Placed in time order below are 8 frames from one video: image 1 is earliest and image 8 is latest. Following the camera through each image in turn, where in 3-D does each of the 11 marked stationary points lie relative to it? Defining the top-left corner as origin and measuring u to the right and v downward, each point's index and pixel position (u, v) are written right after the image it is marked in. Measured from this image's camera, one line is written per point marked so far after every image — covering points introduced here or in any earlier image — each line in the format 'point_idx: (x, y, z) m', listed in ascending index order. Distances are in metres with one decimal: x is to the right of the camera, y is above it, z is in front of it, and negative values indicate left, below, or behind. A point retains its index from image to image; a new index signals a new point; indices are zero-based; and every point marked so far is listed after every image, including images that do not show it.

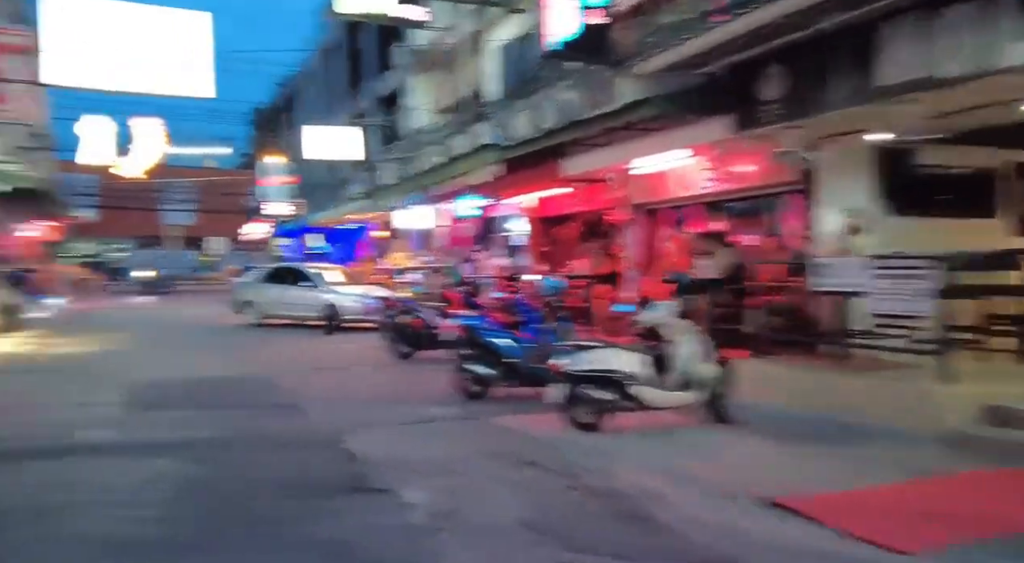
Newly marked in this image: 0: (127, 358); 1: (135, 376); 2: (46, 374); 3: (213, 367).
0: (-7.5, -1.5, +17.0) m
1: (-5.9, -1.6, +14.3) m
2: (-7.8, -1.6, +14.6) m
3: (-5.2, -1.6, +15.3) m
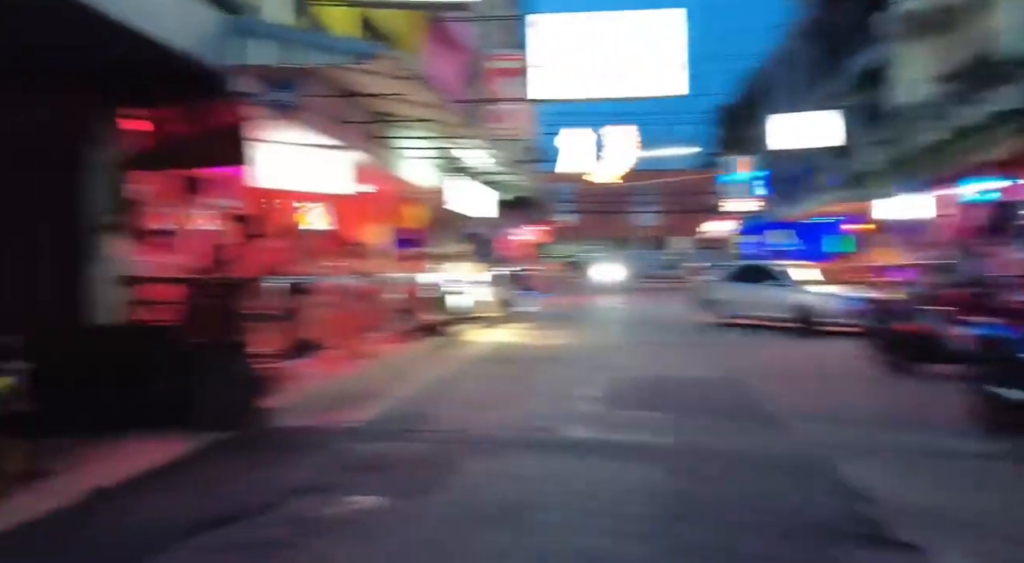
0: (+1.9, -1.5, +17.8) m
1: (+2.0, -1.6, +14.6) m
2: (+0.5, -1.5, +15.8) m
3: (+3.1, -1.5, +15.2) m
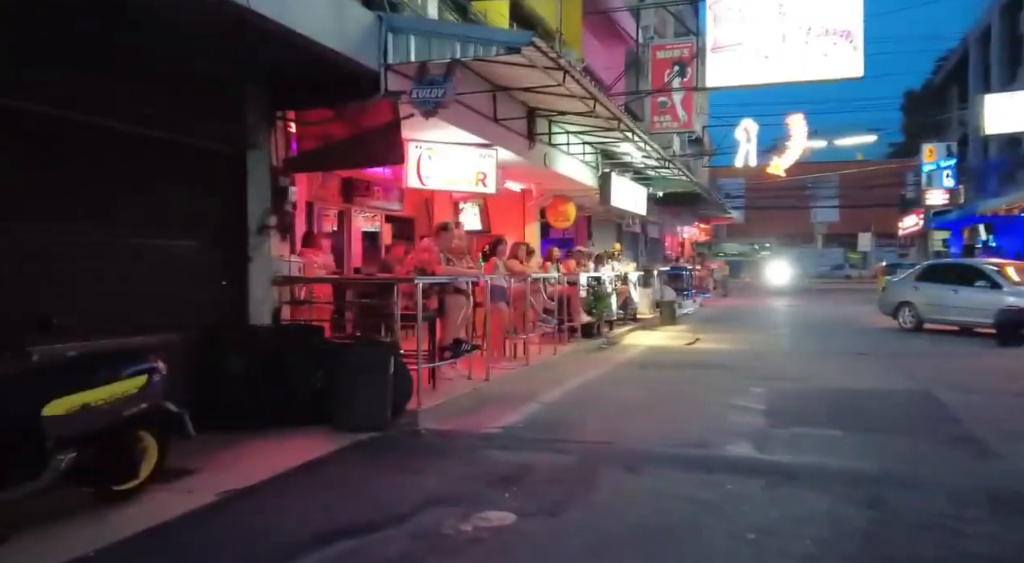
0: (+5.1, -1.5, +16.6) m
1: (+4.5, -1.6, +13.5) m
2: (+3.3, -1.5, +14.9) m
3: (+5.7, -1.6, +13.8) m
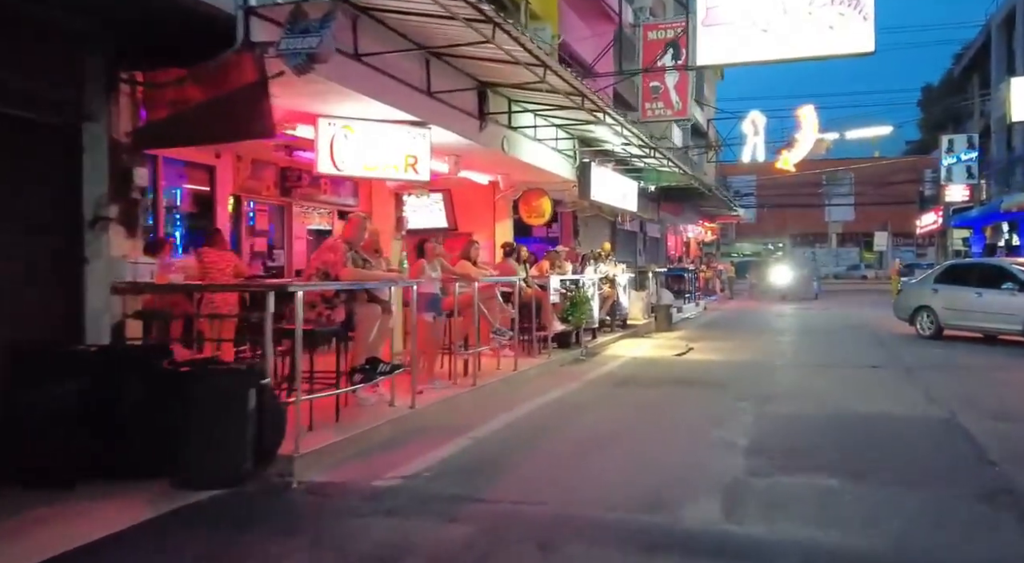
0: (+4.4, -1.6, +14.4) m
1: (+3.7, -1.6, +11.3) m
2: (+2.6, -1.6, +12.8) m
3: (+5.0, -1.6, +11.6) m
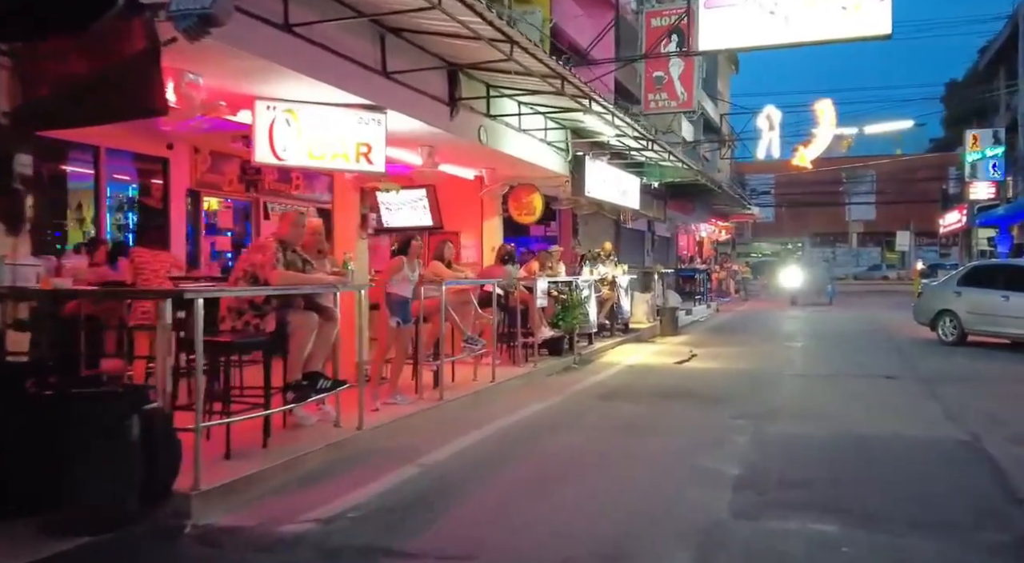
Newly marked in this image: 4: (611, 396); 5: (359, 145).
0: (+4.1, -1.6, +13.2) m
1: (+3.4, -1.7, +10.1) m
2: (+2.3, -1.6, +11.6) m
3: (+4.6, -1.7, +10.4) m
4: (+1.4, -1.6, +12.0) m
5: (-1.6, +1.5, +9.1) m
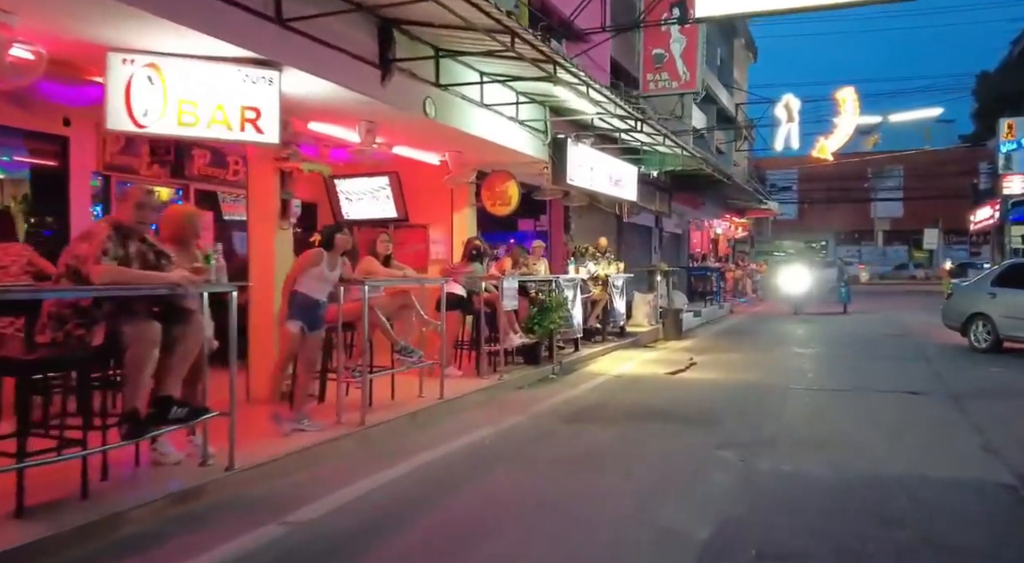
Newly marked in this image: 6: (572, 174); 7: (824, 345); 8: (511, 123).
0: (+3.5, -1.6, +11.2) m
1: (+2.8, -1.7, +8.2) m
2: (+1.7, -1.6, +9.7) m
3: (+4.0, -1.7, +8.4) m
4: (+0.8, -1.6, +10.1) m
5: (-2.3, +1.5, +7.3) m
6: (+1.0, +1.8, +14.3) m
7: (+6.6, -1.3, +18.0) m
8: (0.0, +2.3, +12.5) m
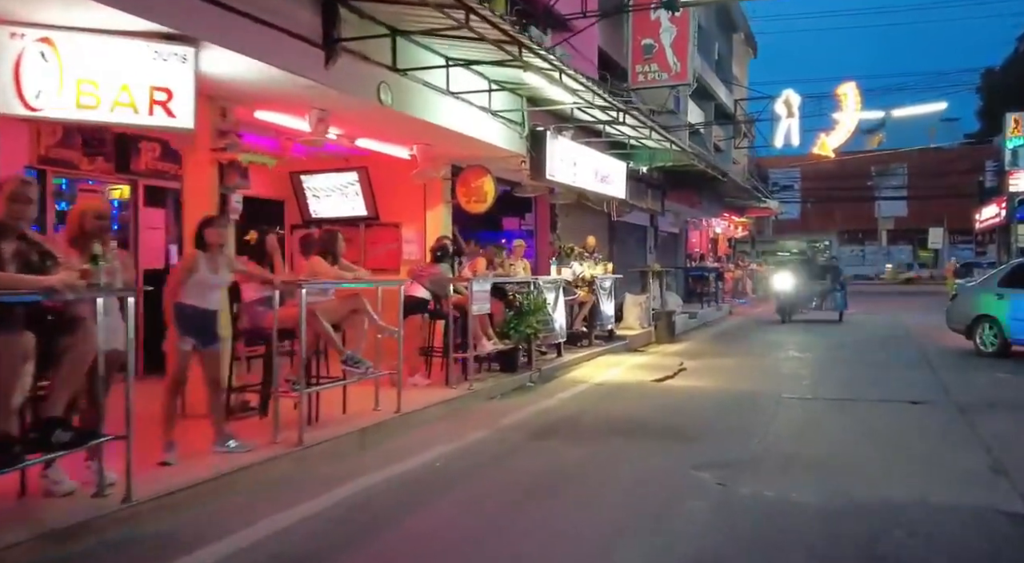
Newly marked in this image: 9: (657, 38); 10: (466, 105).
0: (+3.2, -1.6, +10.4) m
1: (+2.3, -1.7, +7.3) m
2: (+1.3, -1.7, +8.8) m
3: (+3.6, -1.7, +7.6) m
4: (+0.4, -1.6, +9.3) m
5: (-2.7, +1.4, +6.4) m
6: (+0.6, +1.8, +13.5) m
7: (+6.3, -1.3, +17.1) m
8: (-0.4, +2.3, +11.7) m
9: (+3.0, +5.0, +17.5) m
10: (-0.6, +2.3, +11.2) m
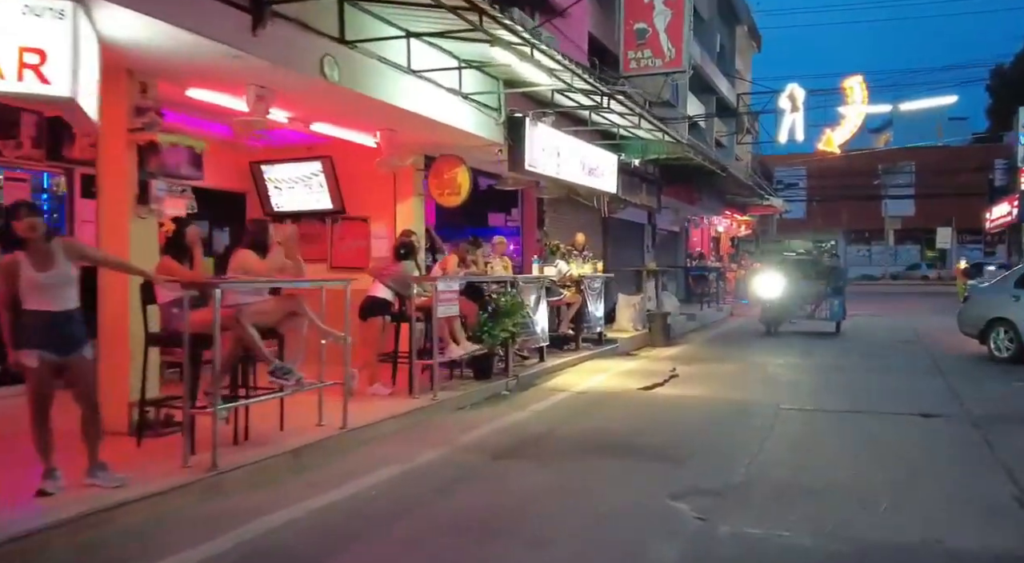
0: (+2.8, -1.6, +9.3) m
1: (+2.0, -1.7, +6.3) m
2: (+0.9, -1.6, +7.8) m
3: (+3.2, -1.7, +6.5) m
4: (0.0, -1.6, +8.2) m
5: (-3.1, +1.5, +5.4) m
6: (+0.3, +1.8, +12.4) m
7: (+5.9, -1.3, +16.0) m
8: (-0.8, +2.3, +10.6) m
9: (+2.7, +5.0, +16.5) m
10: (-1.0, +2.4, +10.2) m
